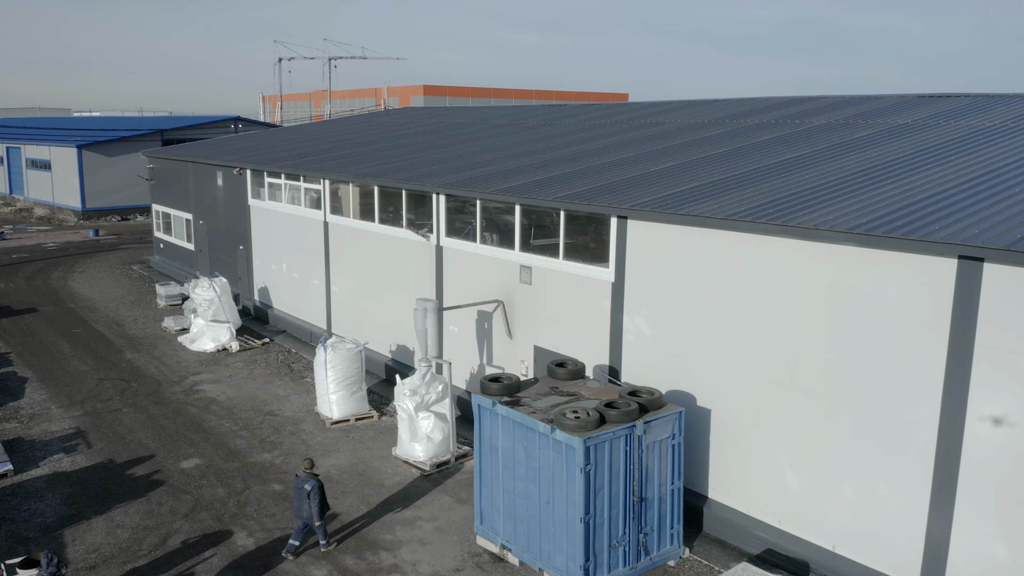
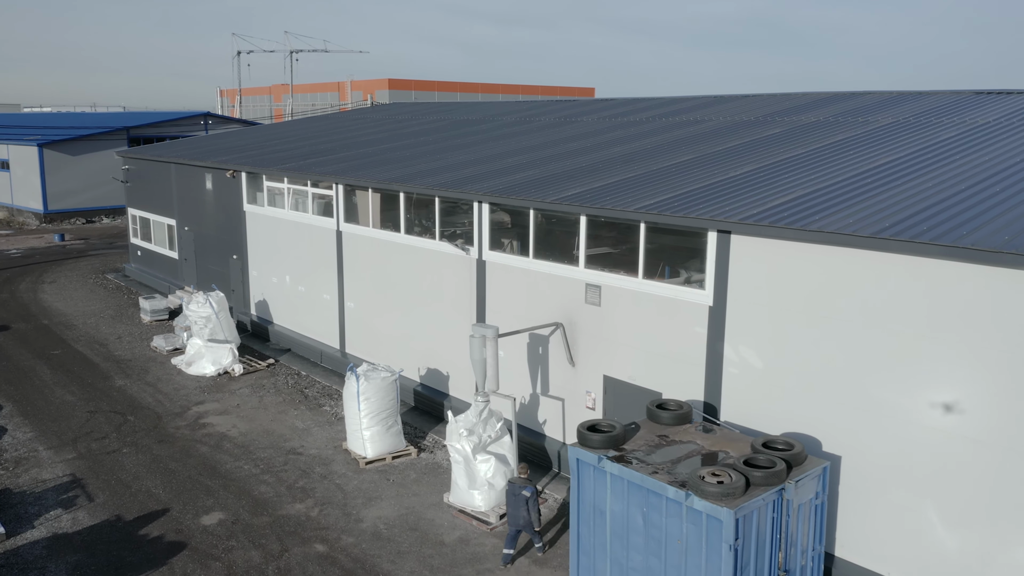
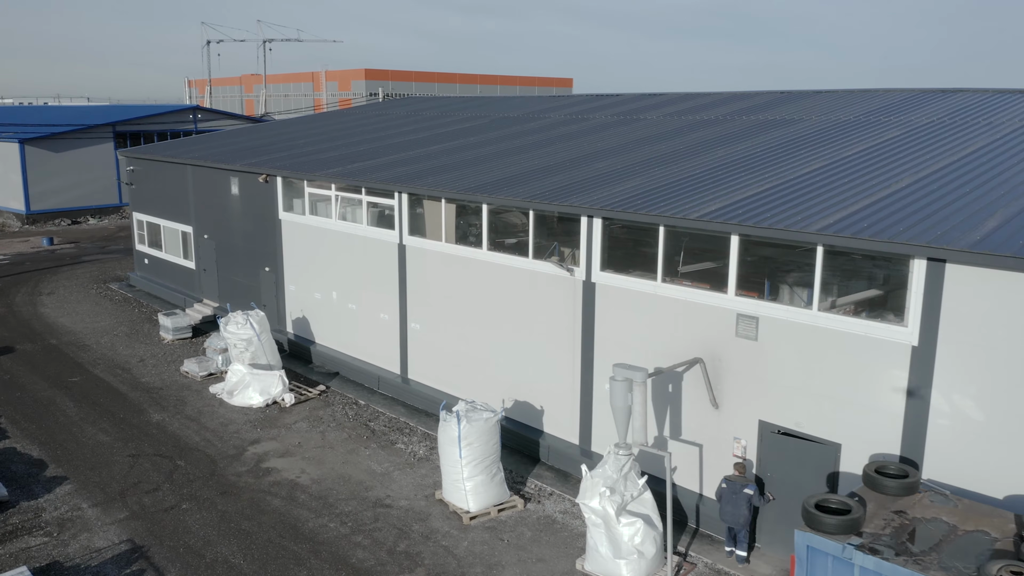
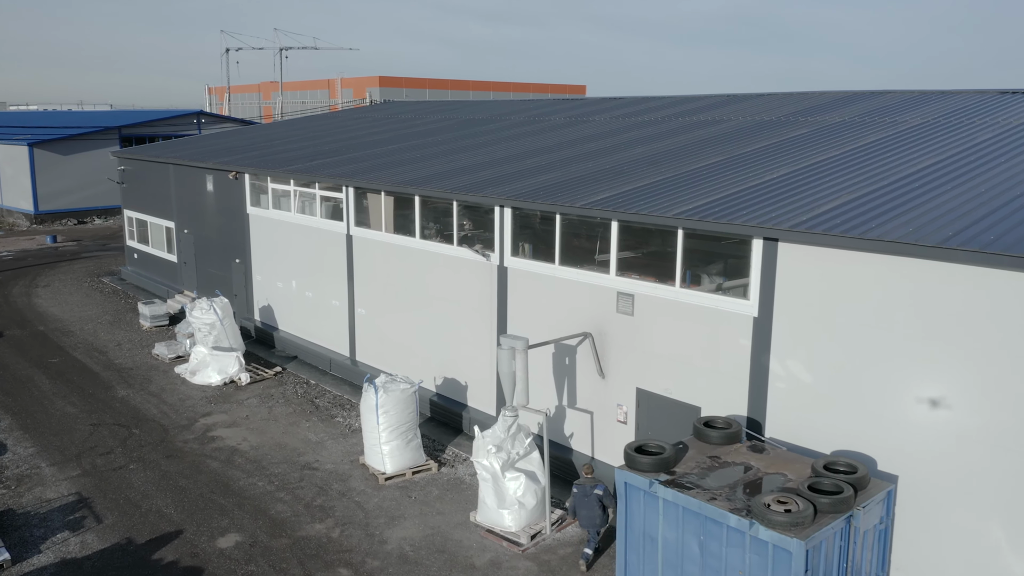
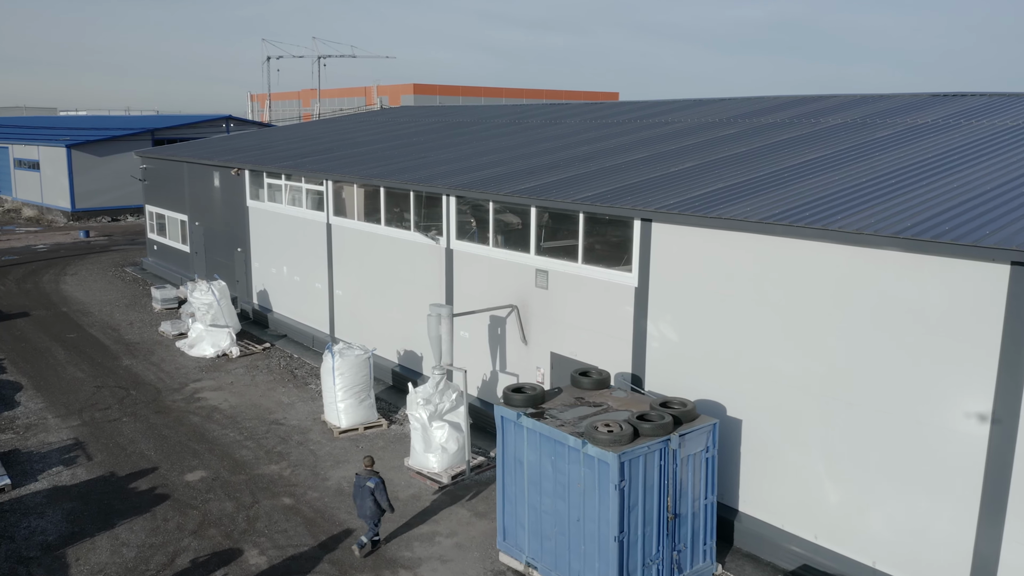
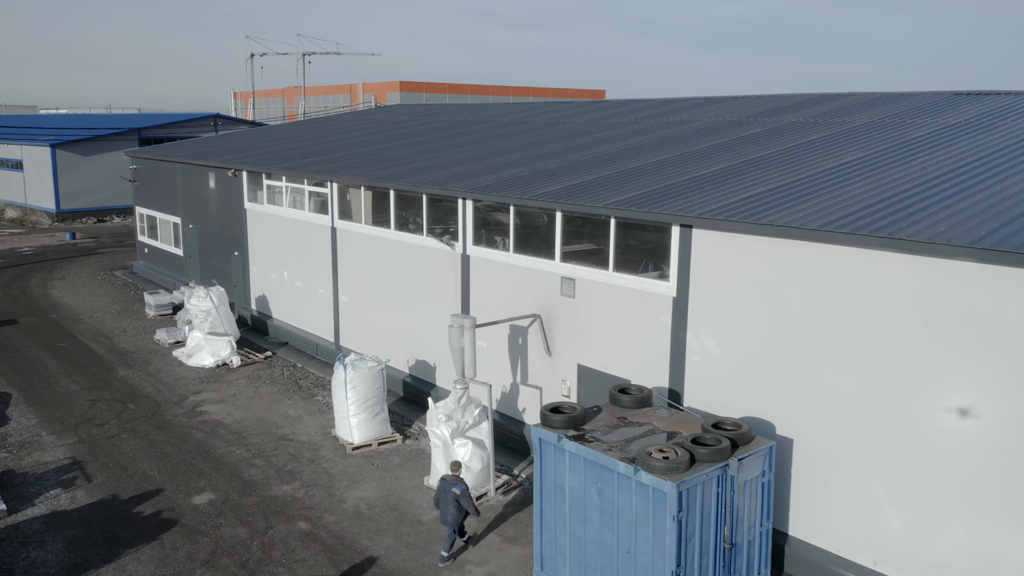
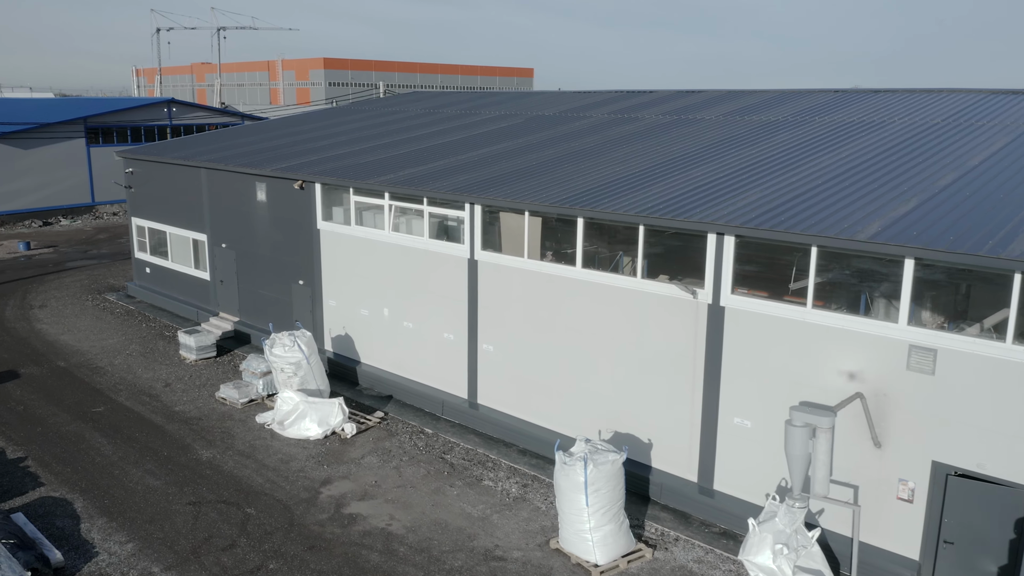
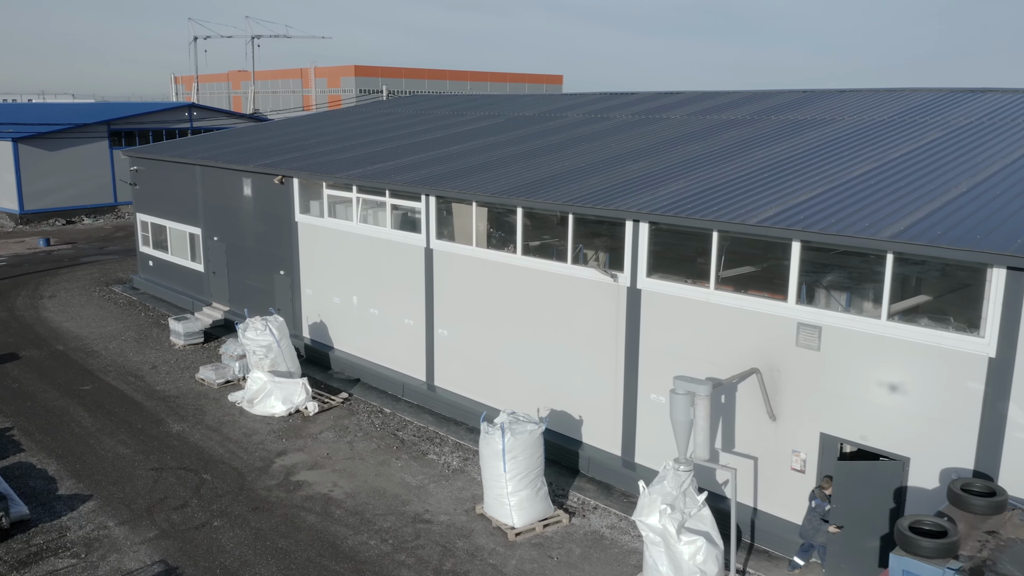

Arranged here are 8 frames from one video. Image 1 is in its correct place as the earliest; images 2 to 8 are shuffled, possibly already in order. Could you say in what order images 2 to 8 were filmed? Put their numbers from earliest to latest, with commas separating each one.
5, 6, 2, 4, 3, 8, 7
